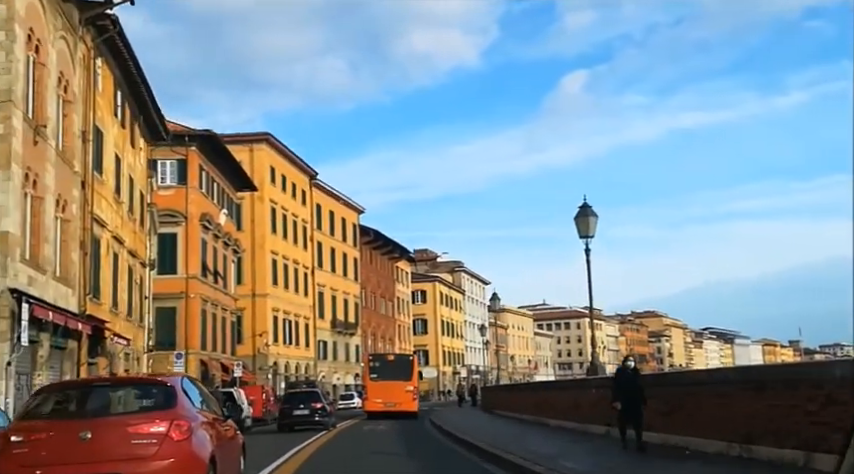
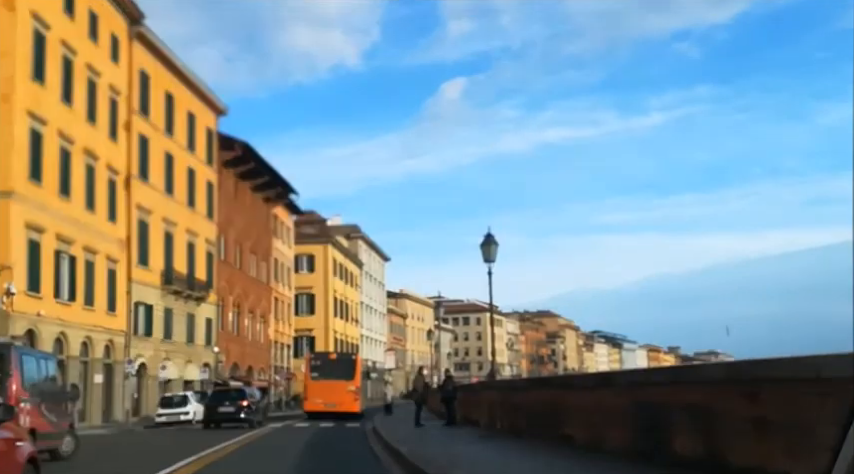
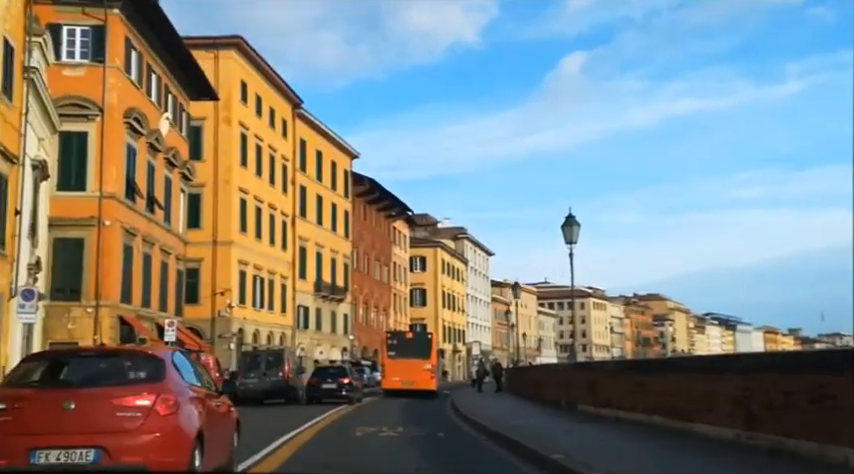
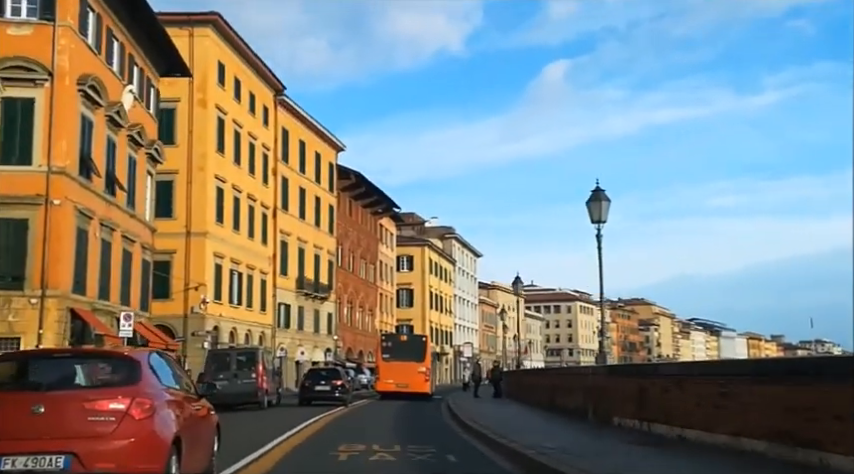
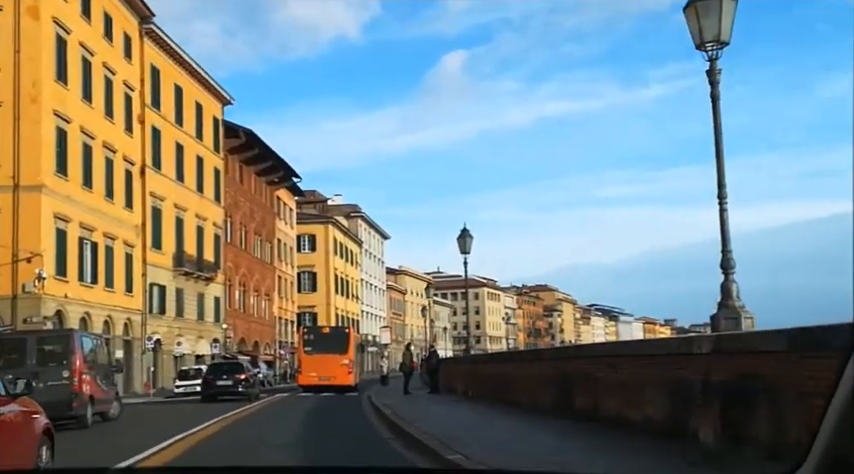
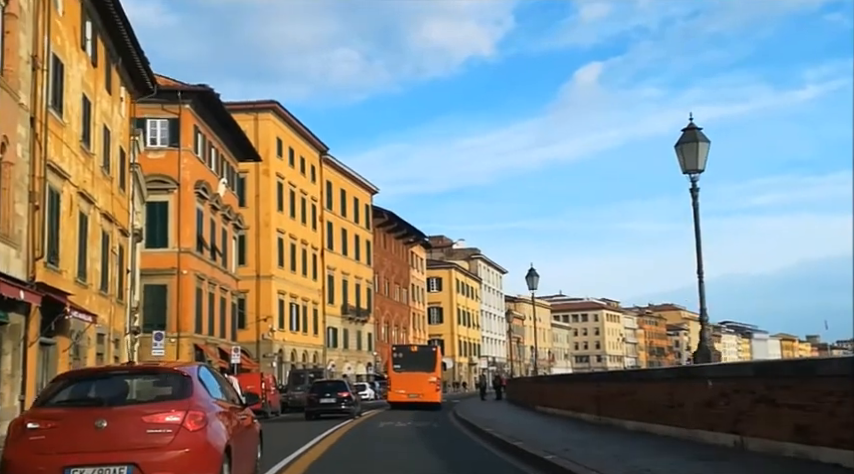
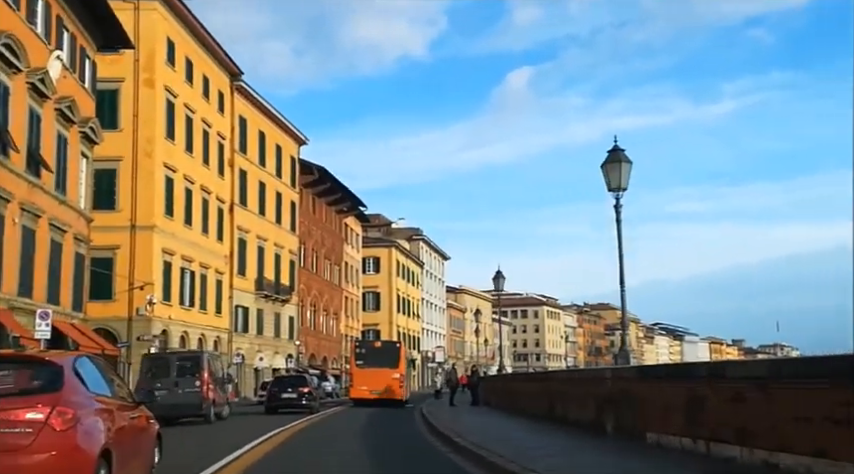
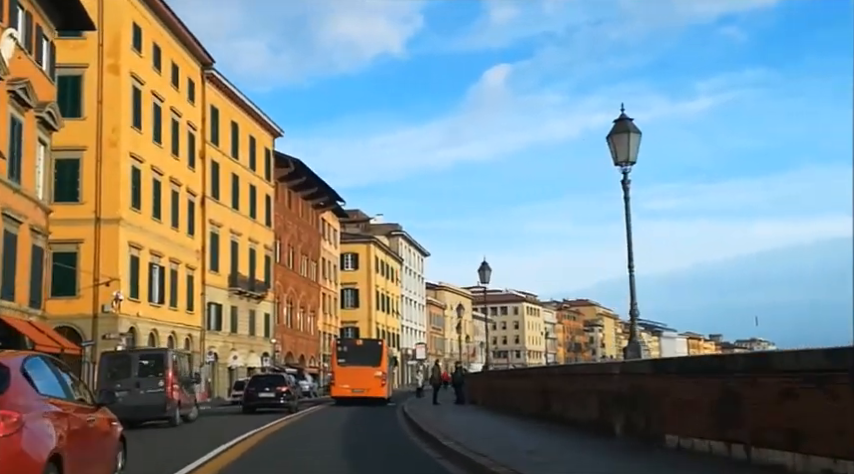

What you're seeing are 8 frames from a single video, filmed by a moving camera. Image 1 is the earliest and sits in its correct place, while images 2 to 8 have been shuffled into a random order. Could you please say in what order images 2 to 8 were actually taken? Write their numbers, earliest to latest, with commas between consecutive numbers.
6, 3, 4, 7, 8, 5, 2
